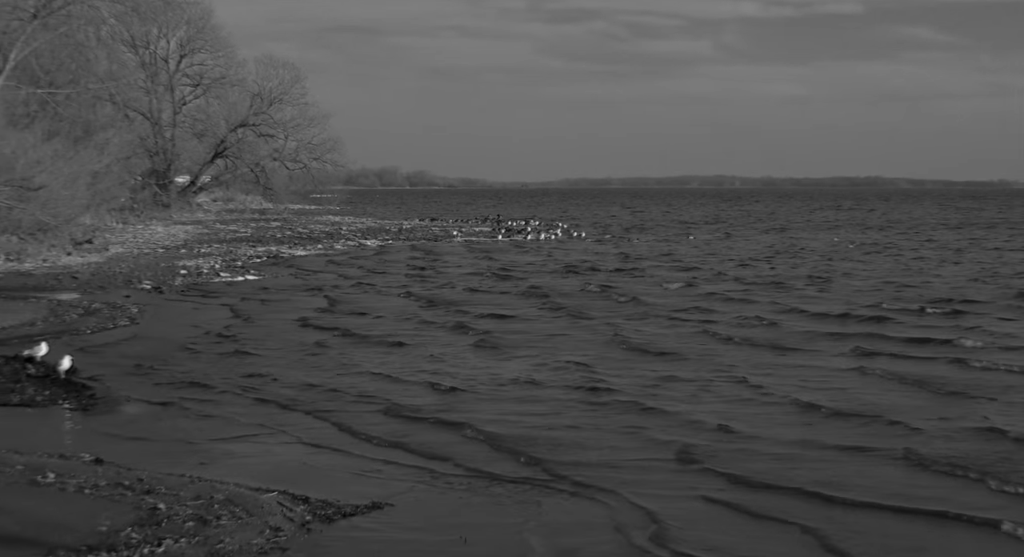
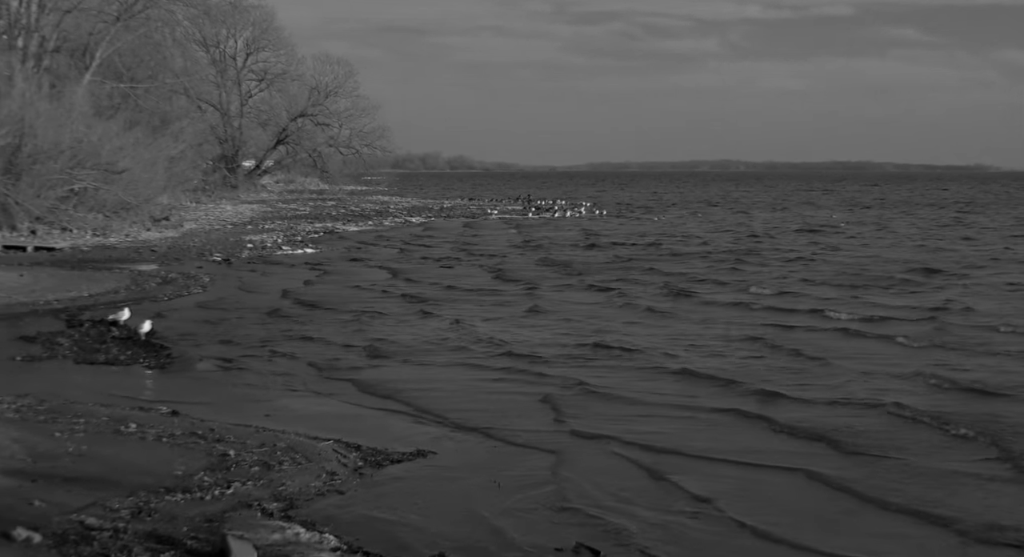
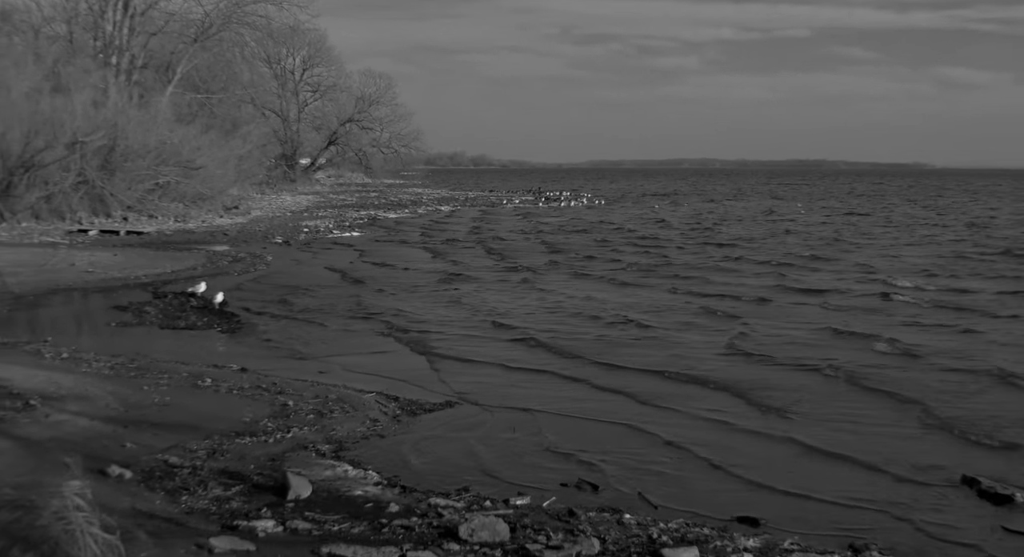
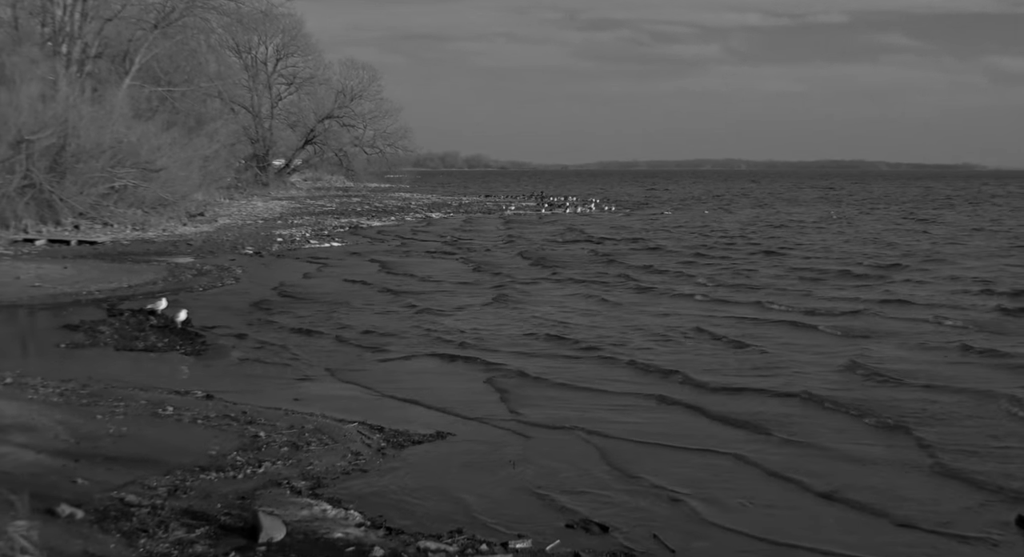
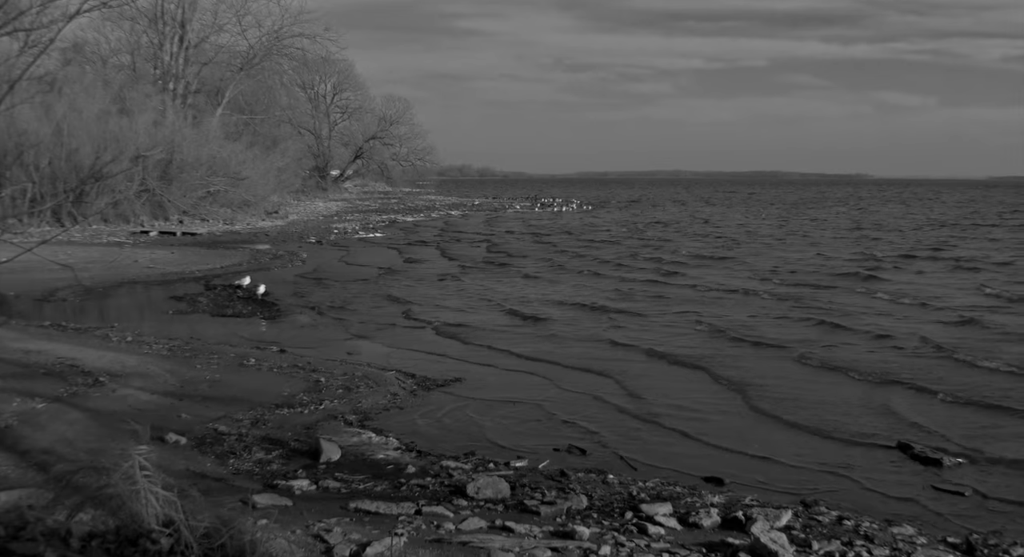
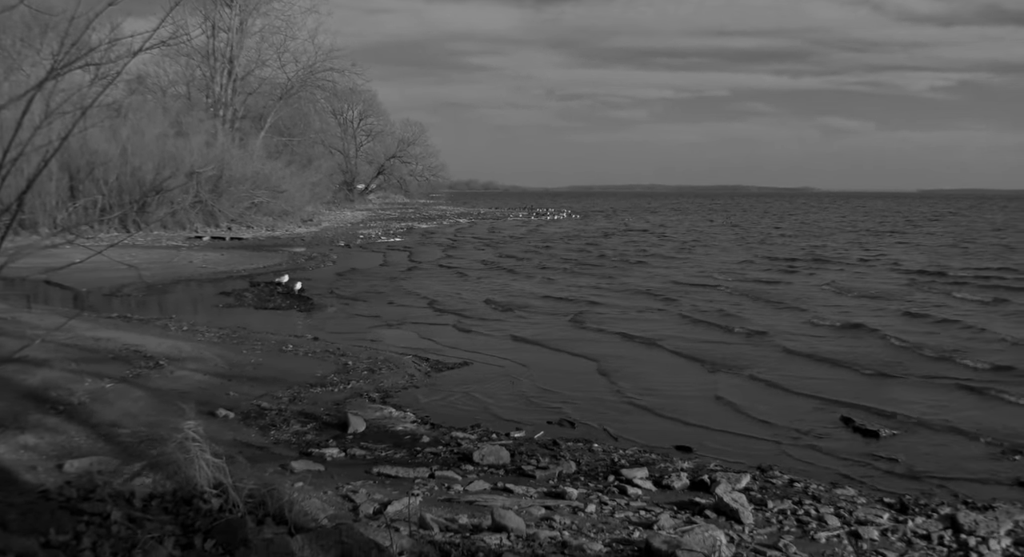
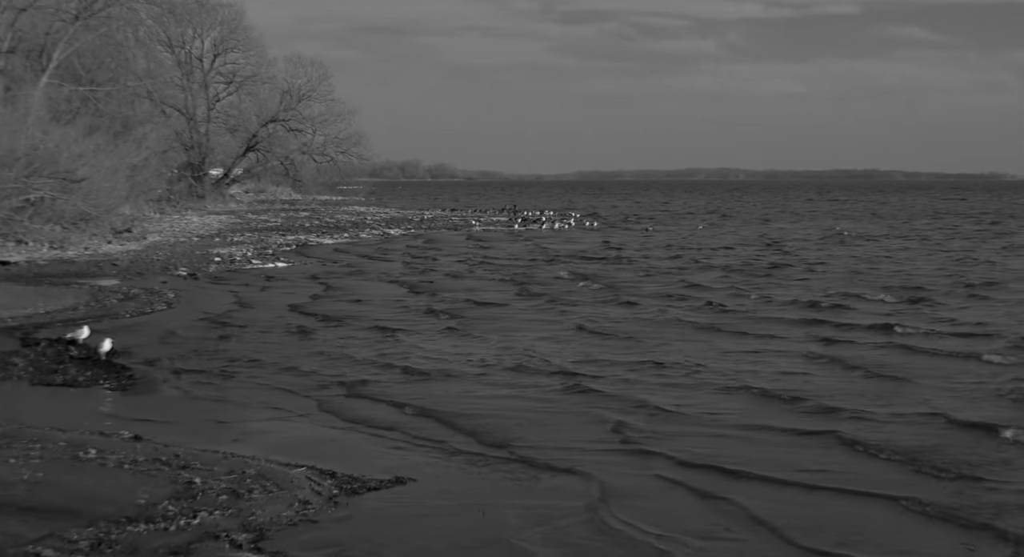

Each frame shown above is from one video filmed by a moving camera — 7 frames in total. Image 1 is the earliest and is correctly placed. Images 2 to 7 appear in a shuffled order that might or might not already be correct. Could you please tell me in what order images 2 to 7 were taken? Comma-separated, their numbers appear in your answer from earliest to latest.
7, 2, 4, 3, 5, 6
